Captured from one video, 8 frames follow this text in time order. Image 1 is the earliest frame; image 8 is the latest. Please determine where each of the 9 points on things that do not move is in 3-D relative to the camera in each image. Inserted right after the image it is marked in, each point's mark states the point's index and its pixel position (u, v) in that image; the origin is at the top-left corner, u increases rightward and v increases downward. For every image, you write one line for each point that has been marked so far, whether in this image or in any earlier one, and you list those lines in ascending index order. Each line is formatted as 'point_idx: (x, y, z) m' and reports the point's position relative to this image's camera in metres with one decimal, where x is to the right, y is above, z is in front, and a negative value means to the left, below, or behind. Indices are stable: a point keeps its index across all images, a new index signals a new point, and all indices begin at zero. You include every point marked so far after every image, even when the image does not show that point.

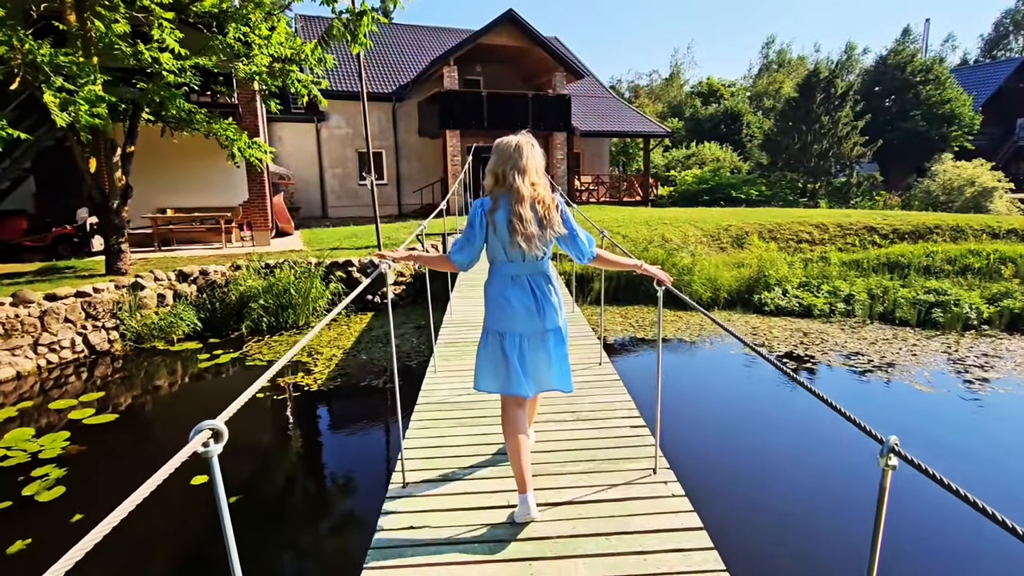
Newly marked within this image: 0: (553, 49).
0: (+1.1, +6.4, +15.6) m
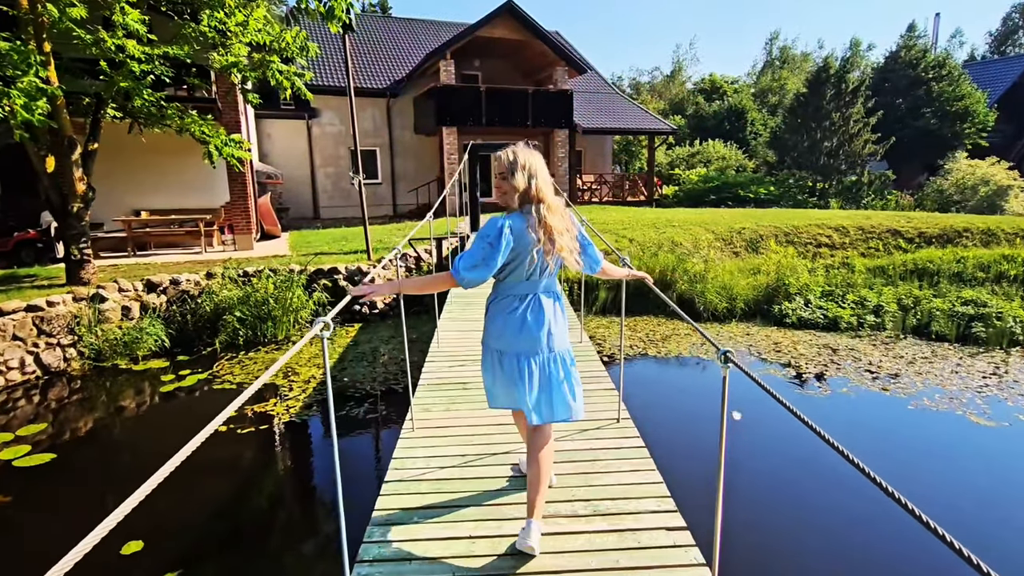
0: (+1.1, +6.3, +14.9) m
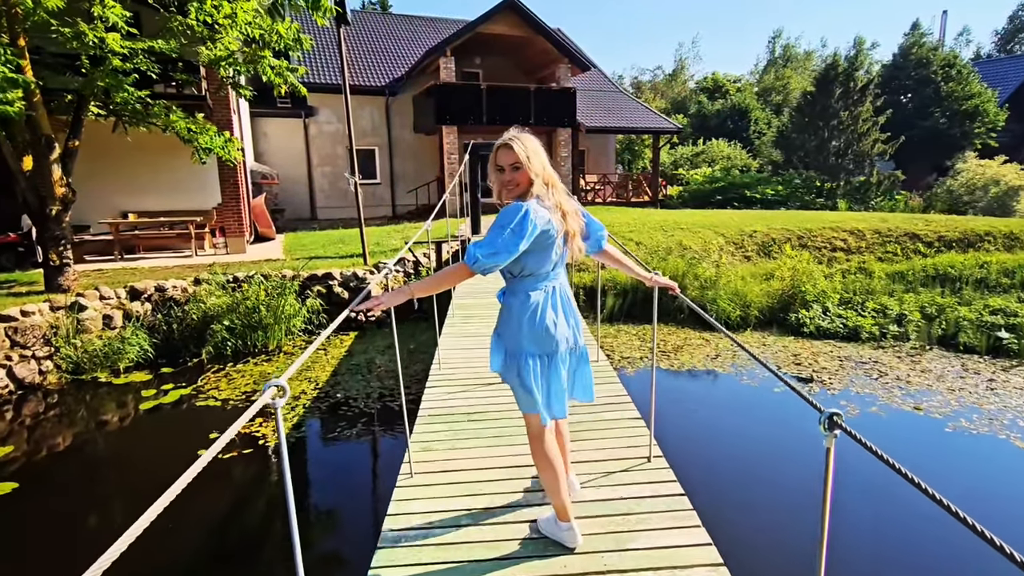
0: (+1.1, +6.2, +14.5) m
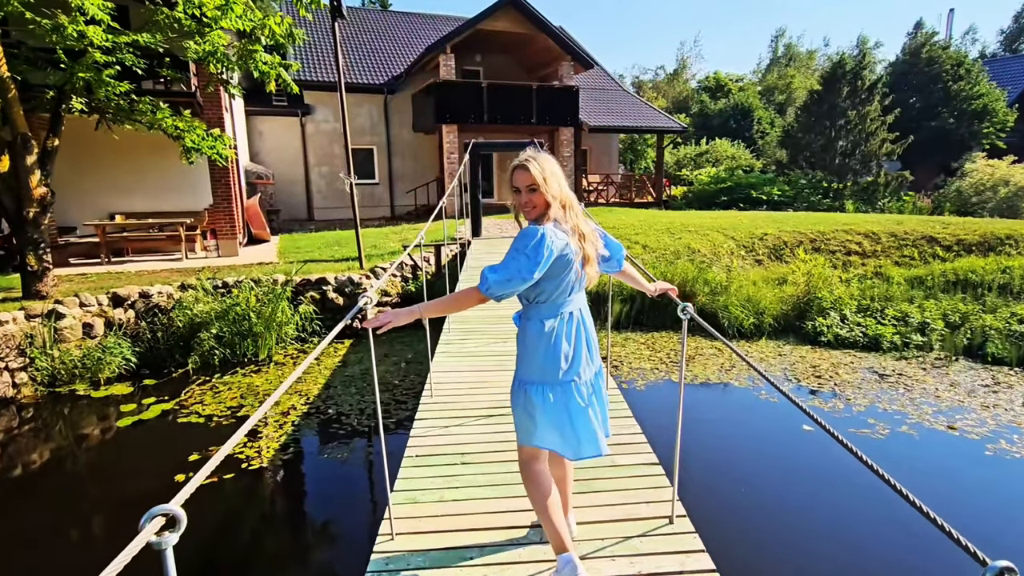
0: (+1.2, +6.1, +14.2) m
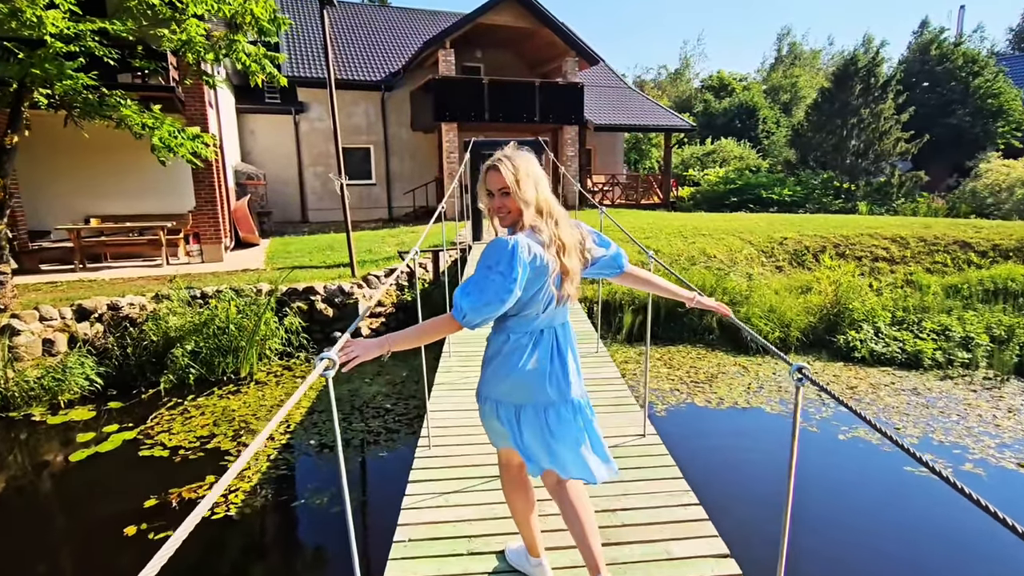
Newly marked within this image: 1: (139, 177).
0: (+1.2, +6.0, +13.6) m
1: (-5.6, +1.7, +8.8) m
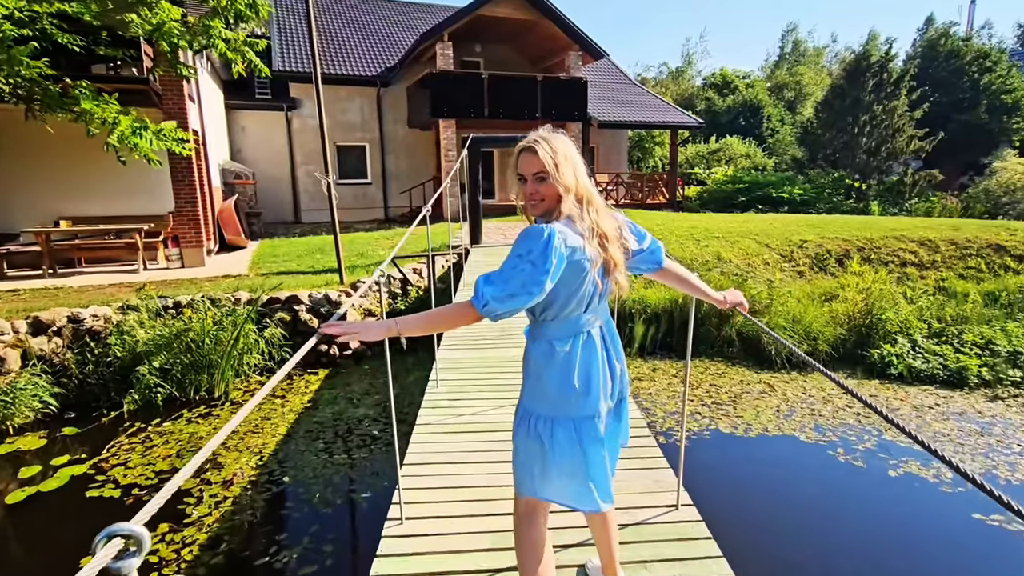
0: (+1.2, +5.9, +13.0) m
1: (-5.6, +1.6, +8.2) m
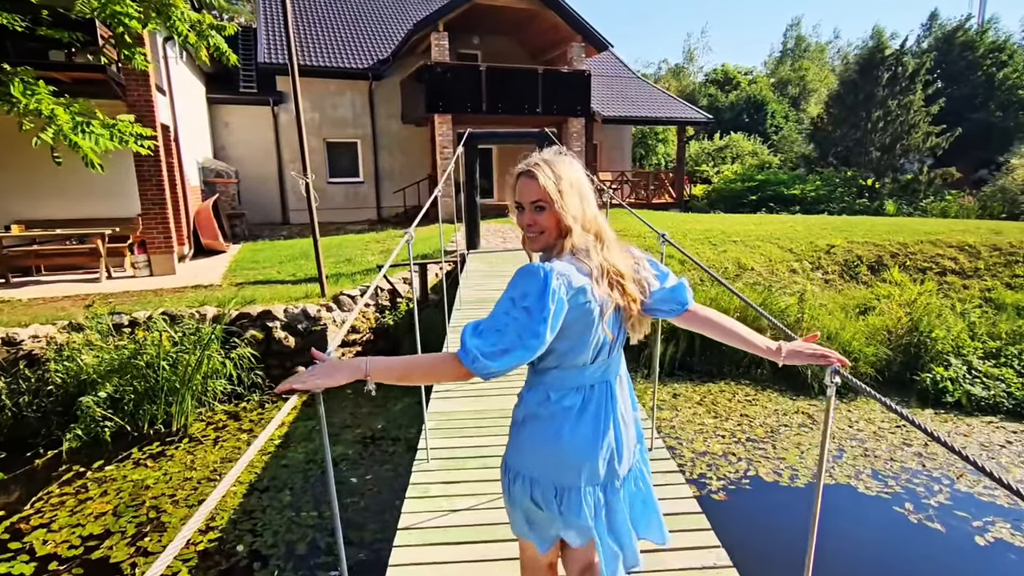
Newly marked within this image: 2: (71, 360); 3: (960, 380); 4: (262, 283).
0: (+1.2, +5.8, +12.3) m
1: (-5.5, +1.4, +7.5) m
2: (-3.5, -0.6, +4.7) m
3: (+3.9, -0.8, +5.0) m
4: (-2.9, 0.0, +6.7) m
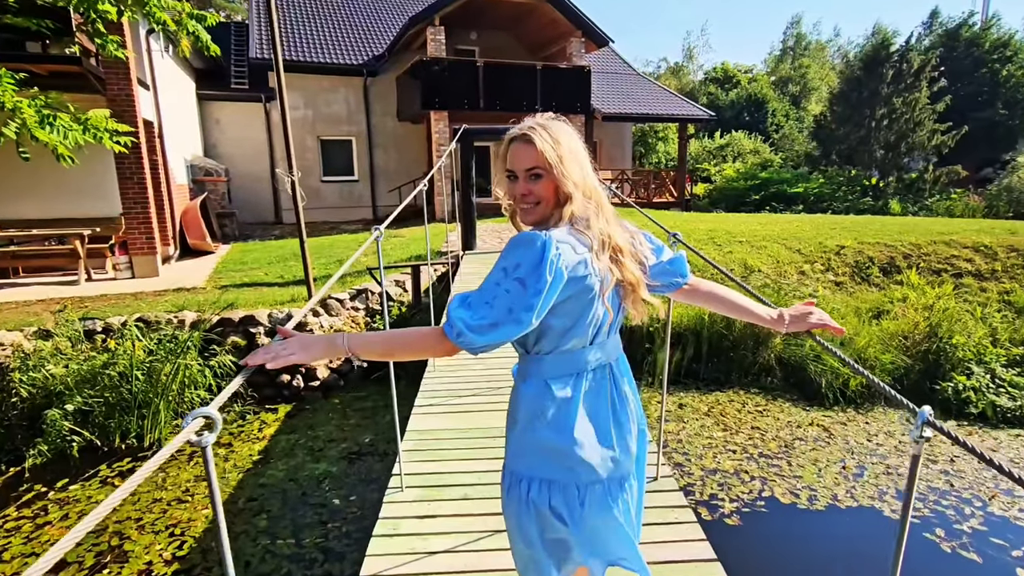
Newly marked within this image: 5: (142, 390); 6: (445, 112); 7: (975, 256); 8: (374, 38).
0: (+1.2, +5.8, +12.0) m
1: (-5.6, +1.4, +7.2) m
2: (-3.6, -0.6, +4.4) m
3: (+3.8, -0.8, +4.7) m
4: (-2.9, 0.0, +6.4) m
5: (-2.8, -0.8, +4.5) m
6: (-1.3, +3.5, +11.7) m
7: (+5.5, +0.4, +6.9) m
8: (-3.2, +5.8, +13.6) m
